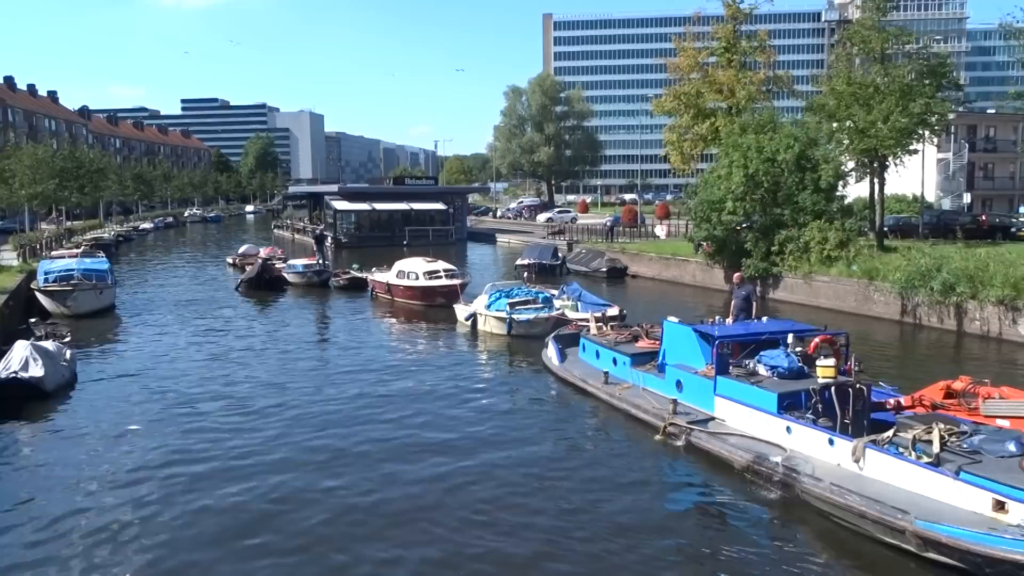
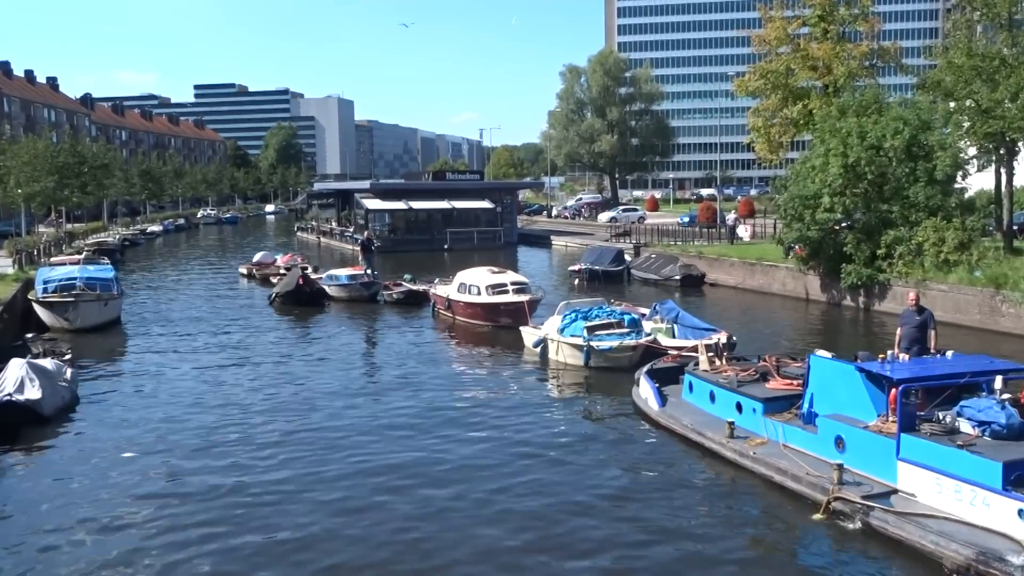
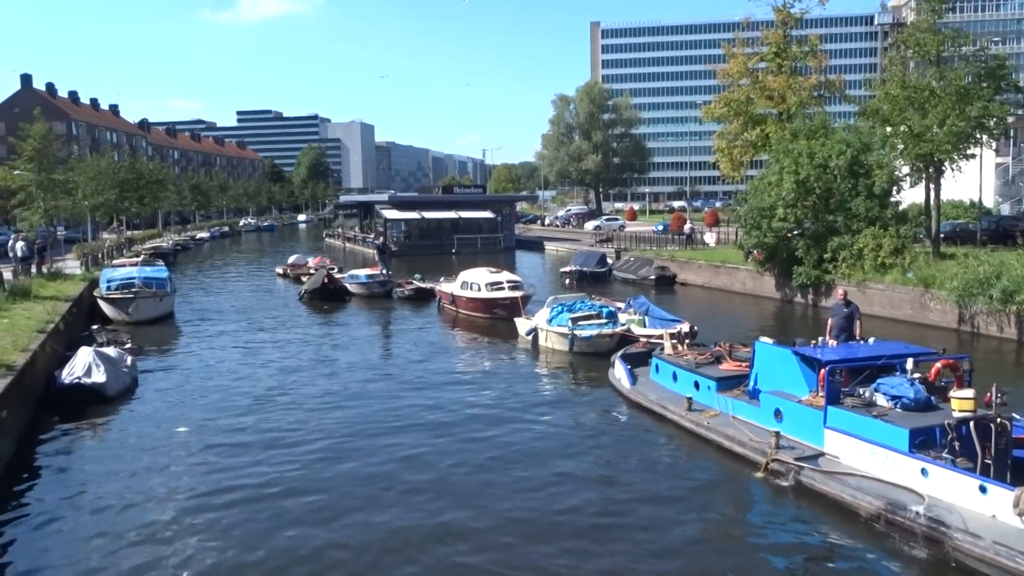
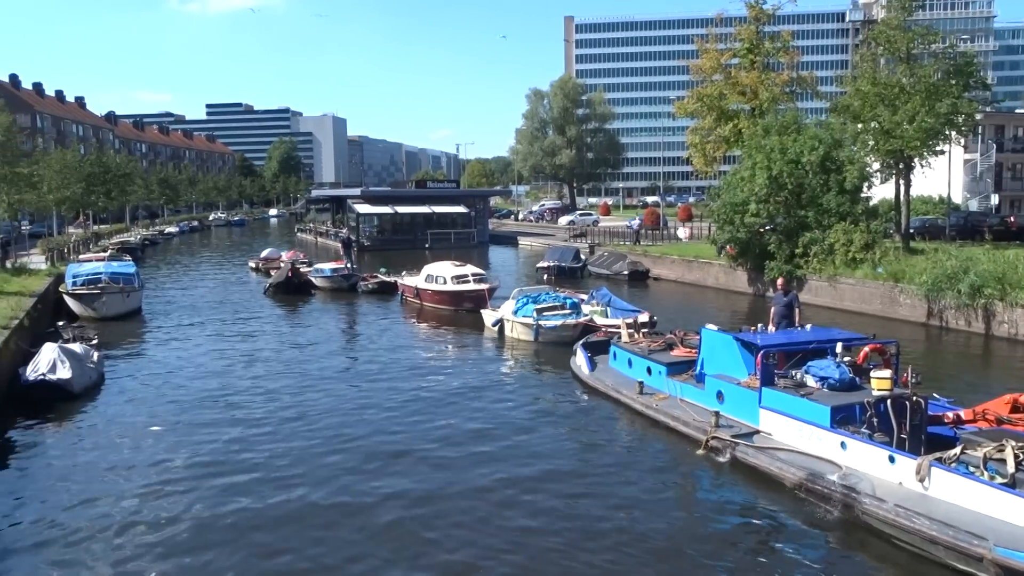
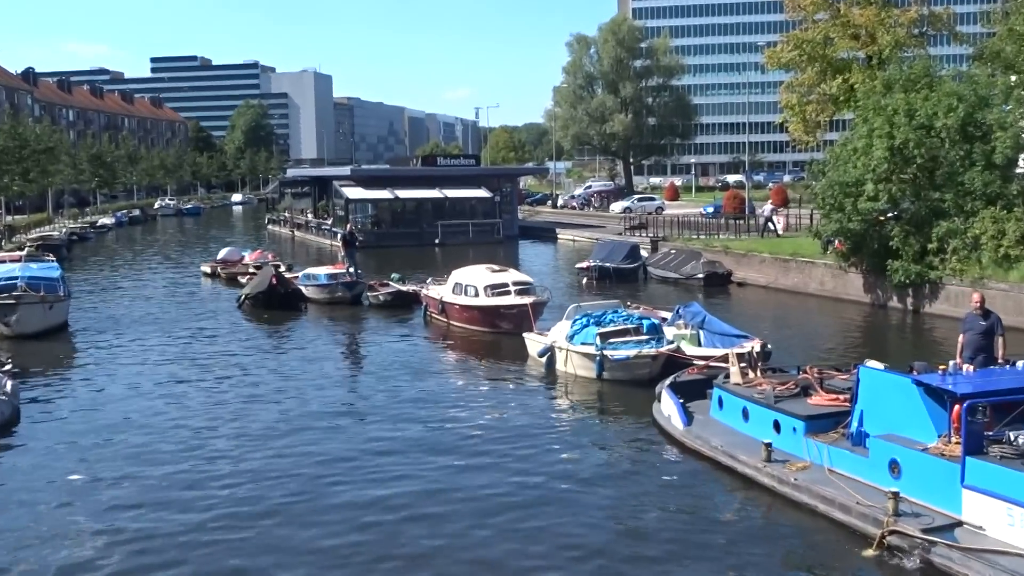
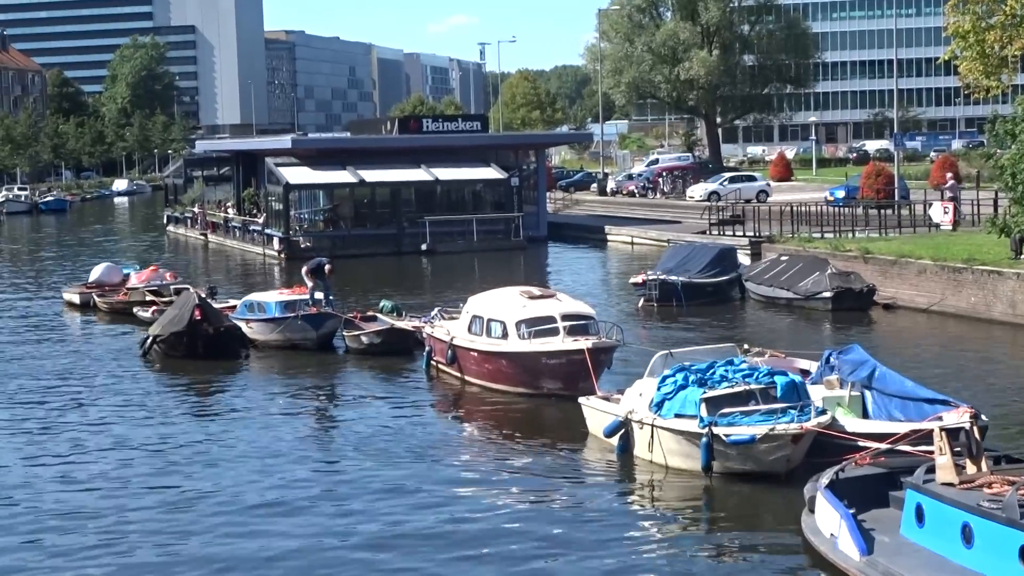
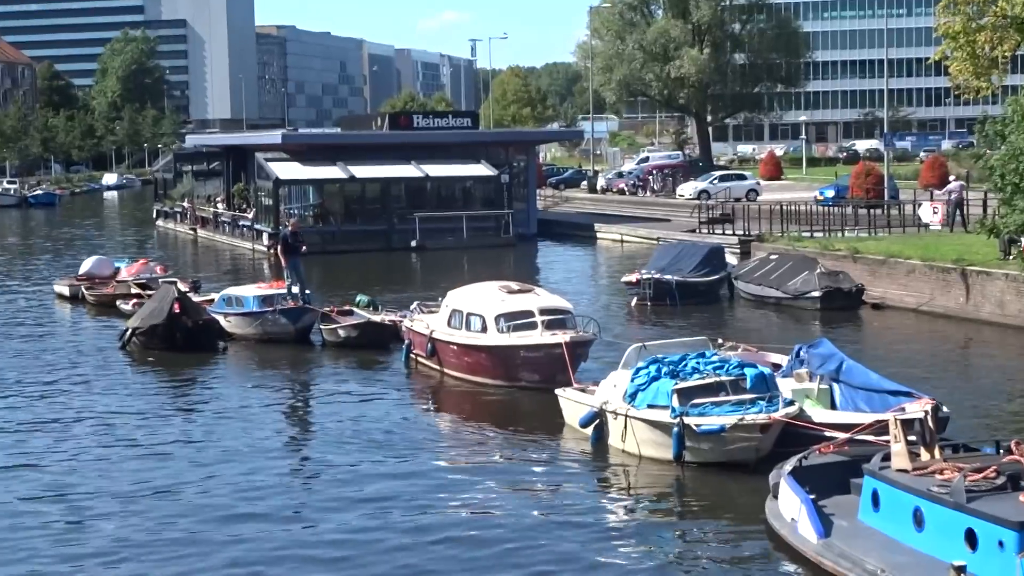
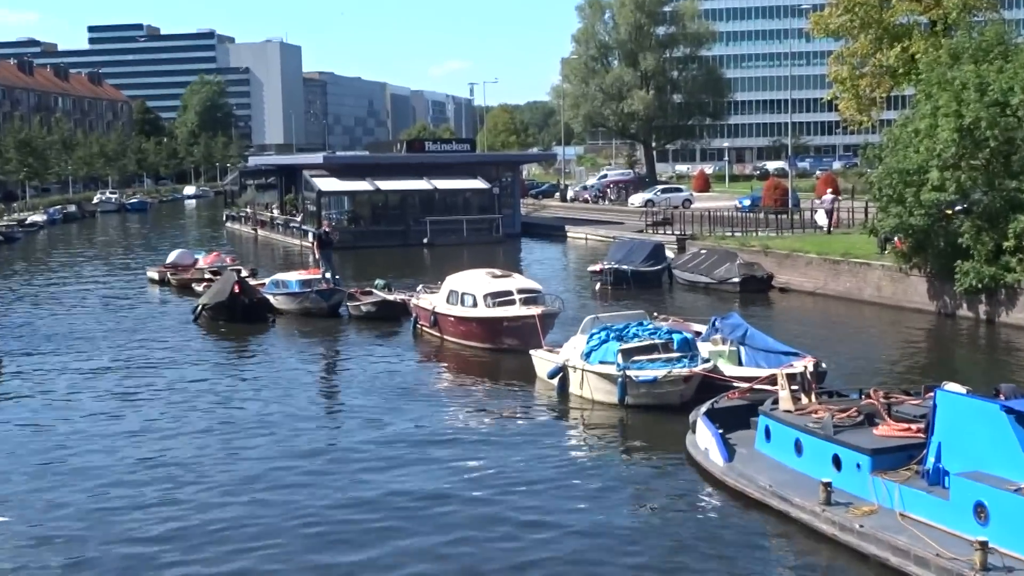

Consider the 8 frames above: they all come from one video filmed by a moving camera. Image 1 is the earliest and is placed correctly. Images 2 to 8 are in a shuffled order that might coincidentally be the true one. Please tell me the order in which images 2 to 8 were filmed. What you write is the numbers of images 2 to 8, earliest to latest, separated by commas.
4, 3, 2, 5, 8, 7, 6
